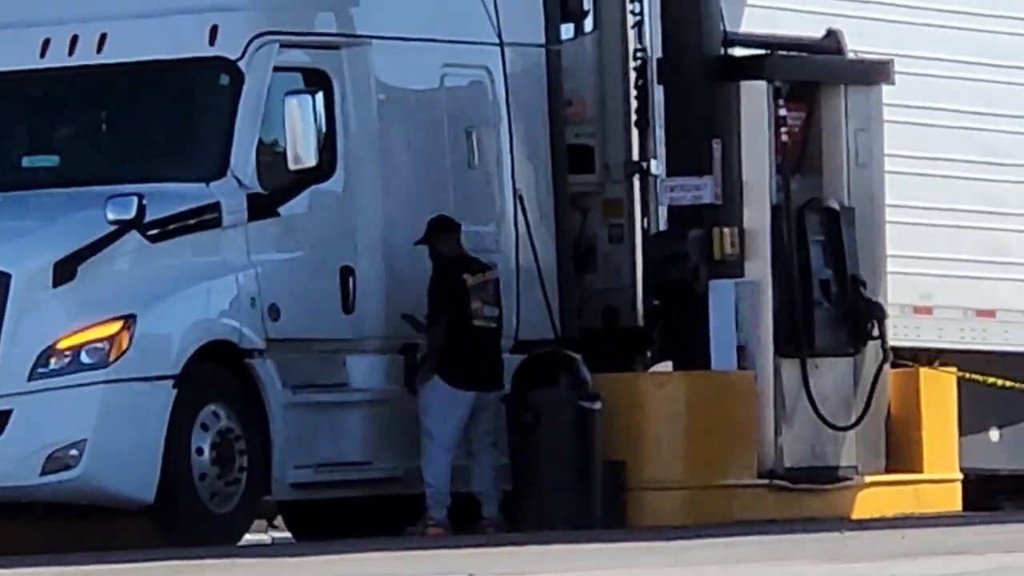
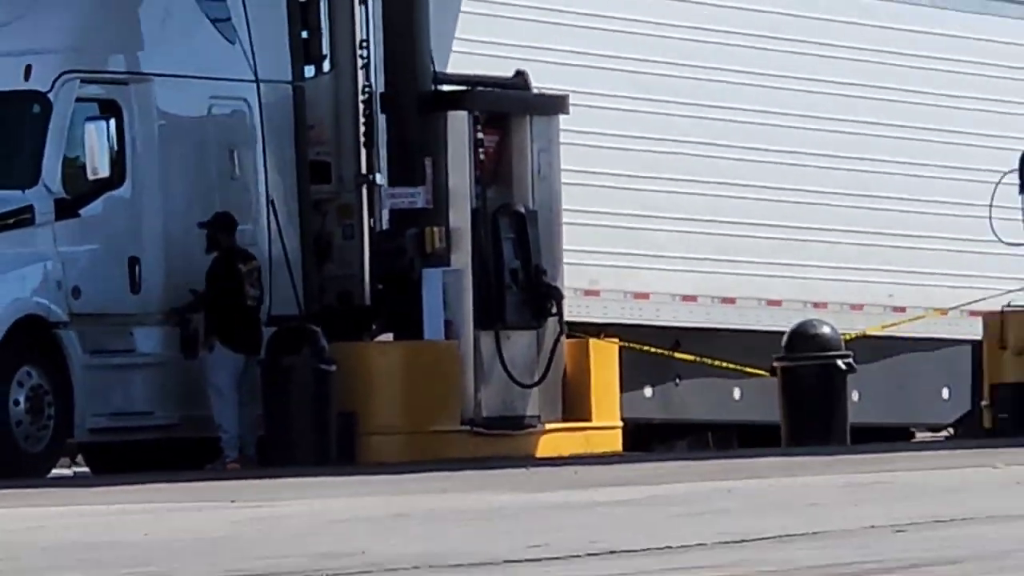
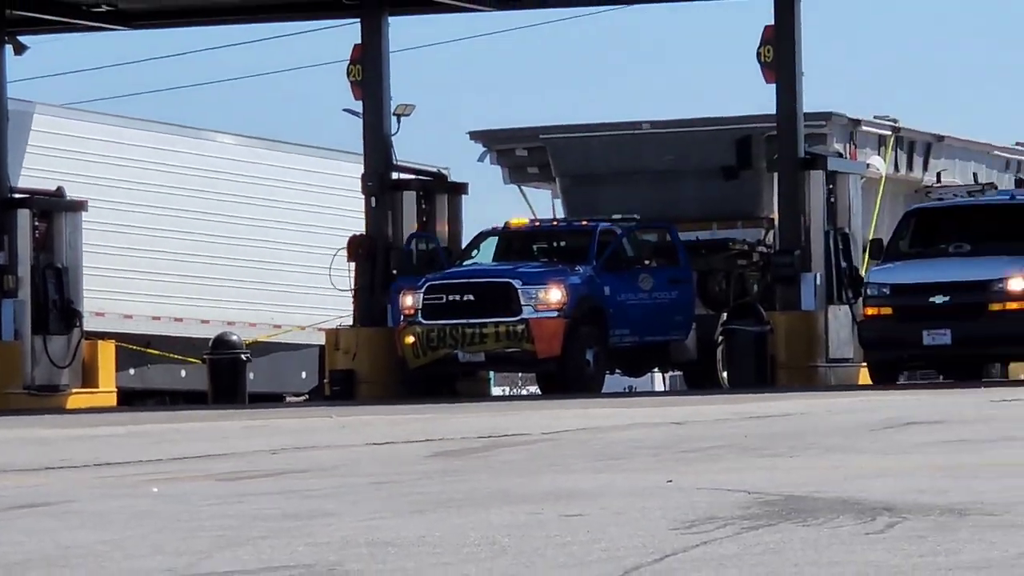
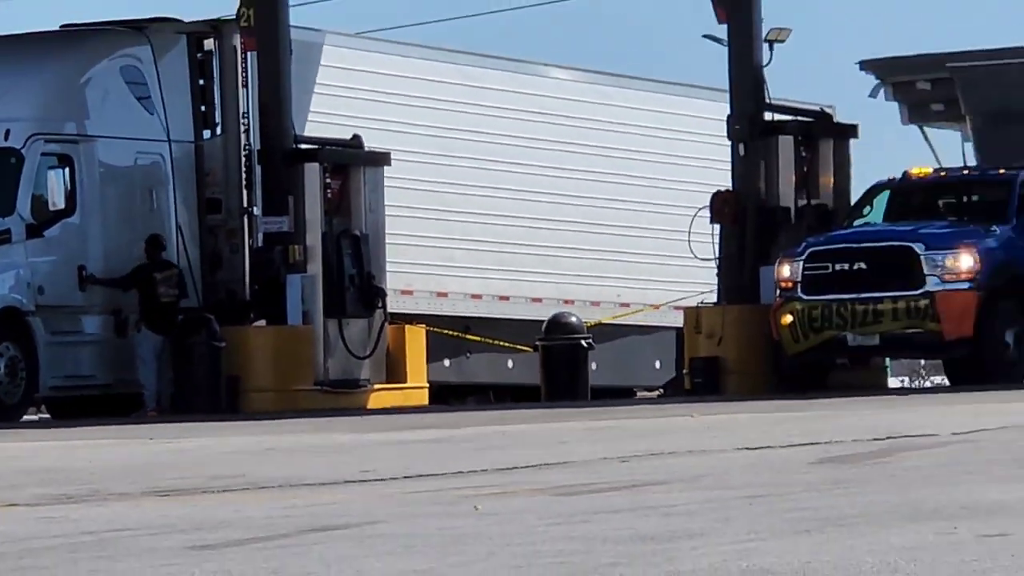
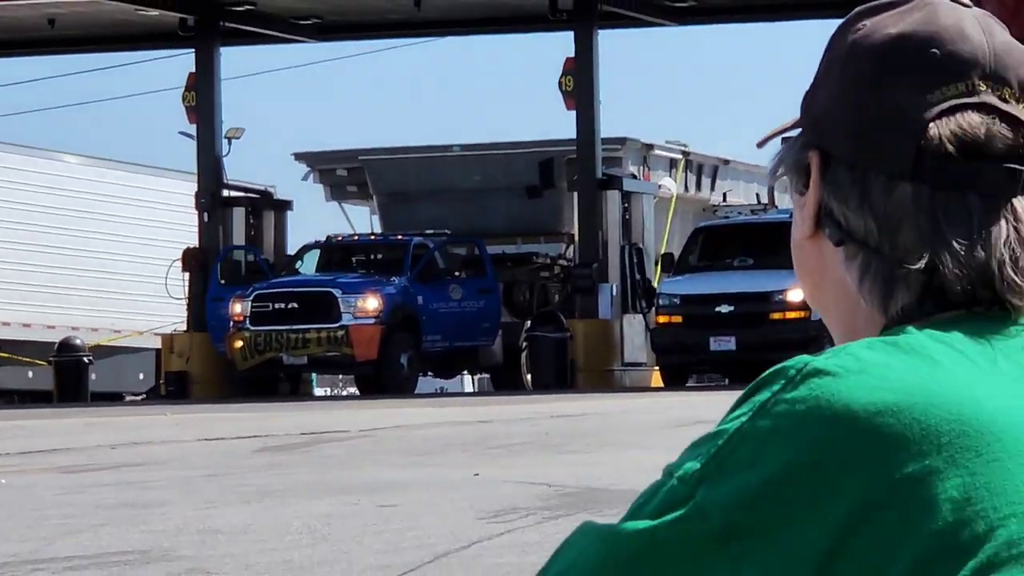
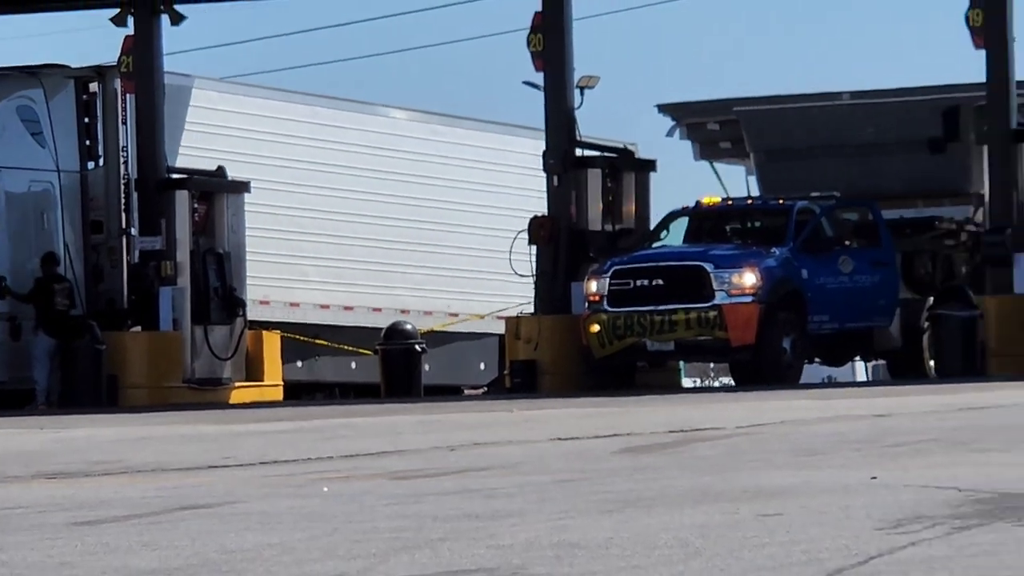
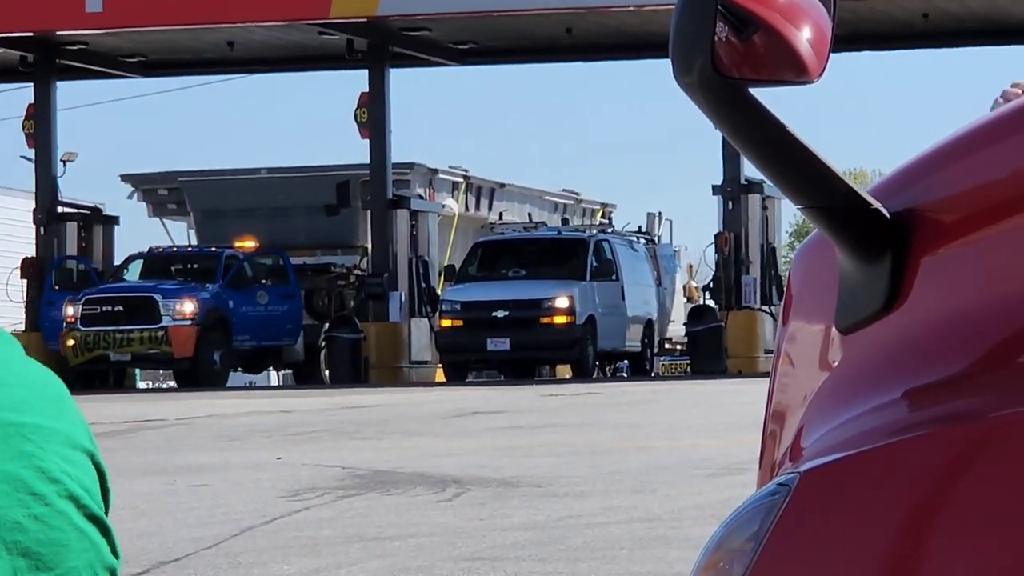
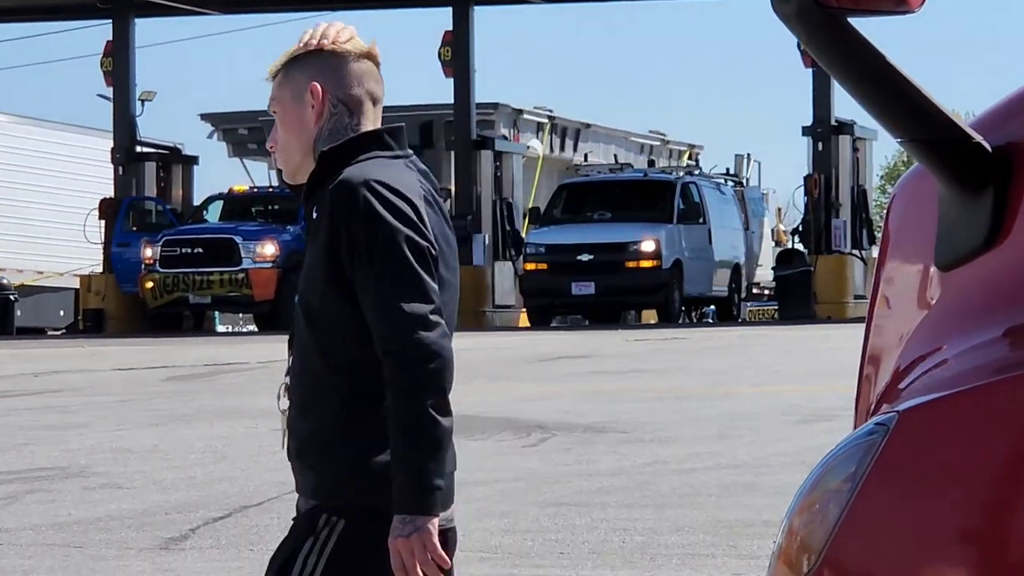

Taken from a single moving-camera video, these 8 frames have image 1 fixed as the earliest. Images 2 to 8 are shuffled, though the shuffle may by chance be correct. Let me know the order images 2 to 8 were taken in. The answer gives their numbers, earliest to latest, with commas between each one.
2, 4, 6, 3, 5, 7, 8
